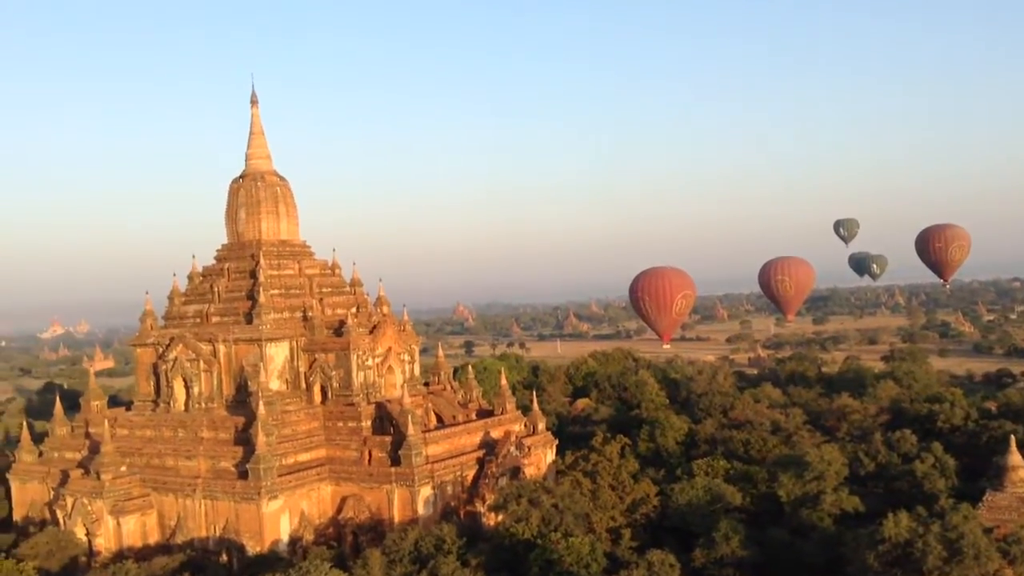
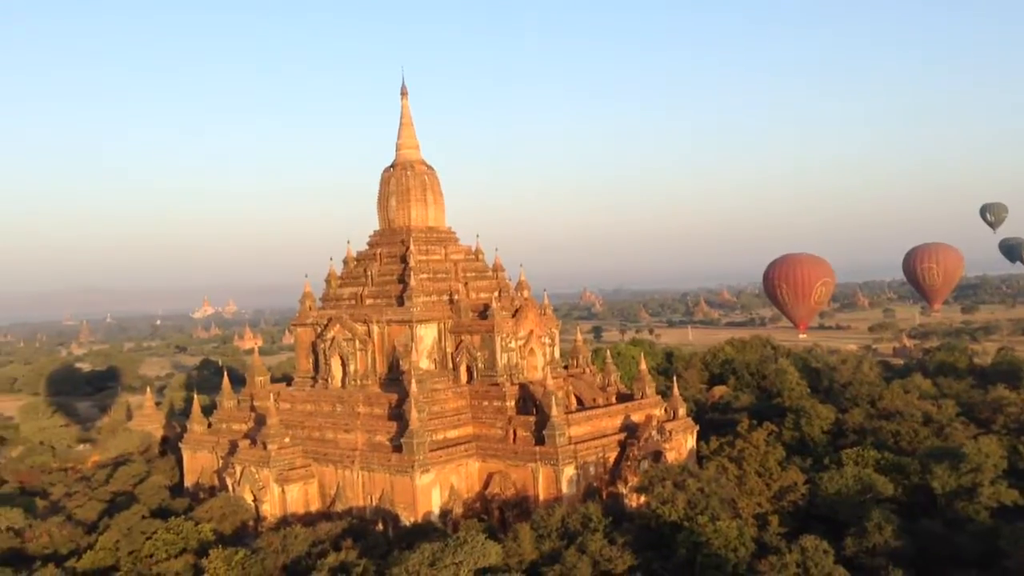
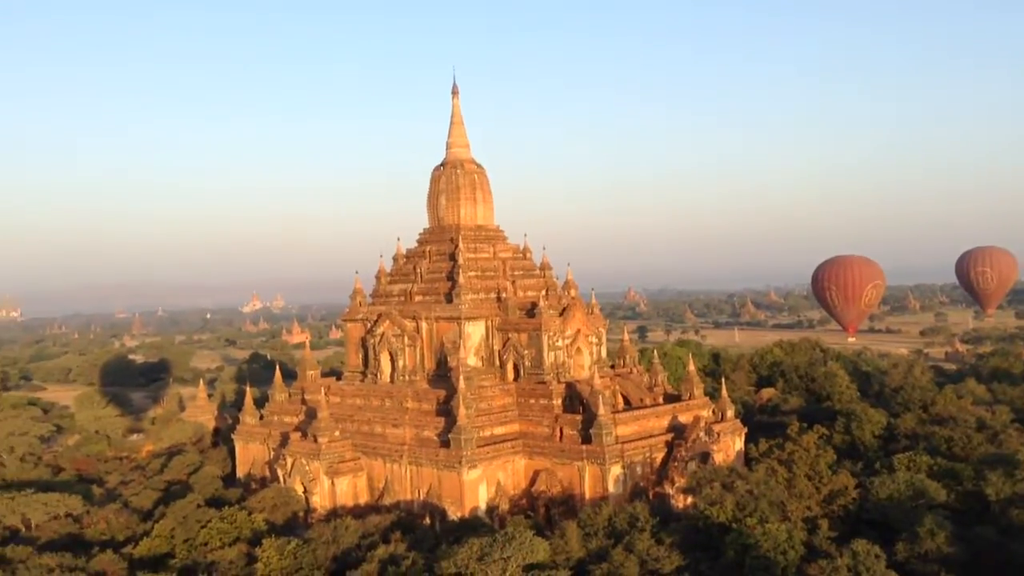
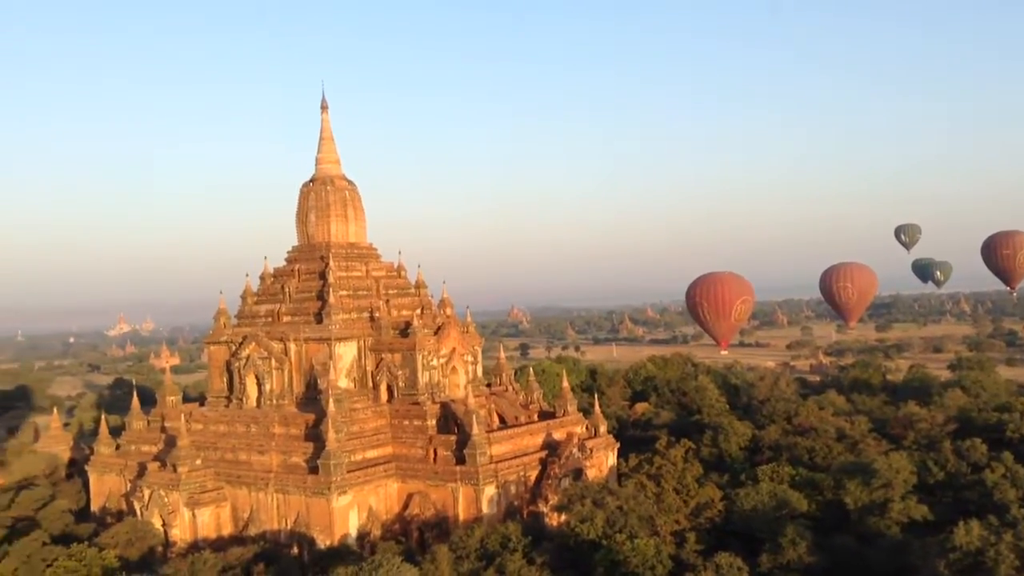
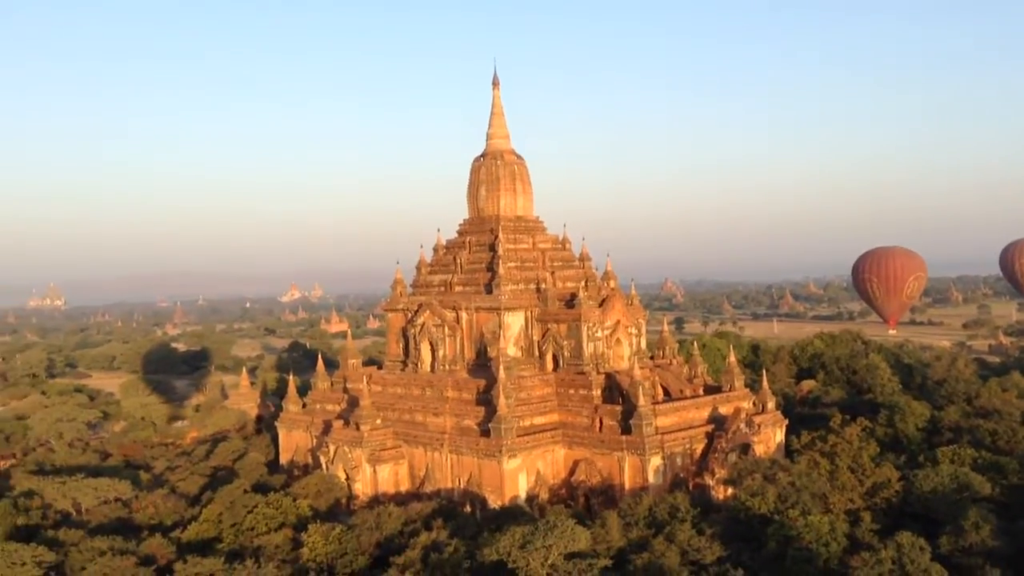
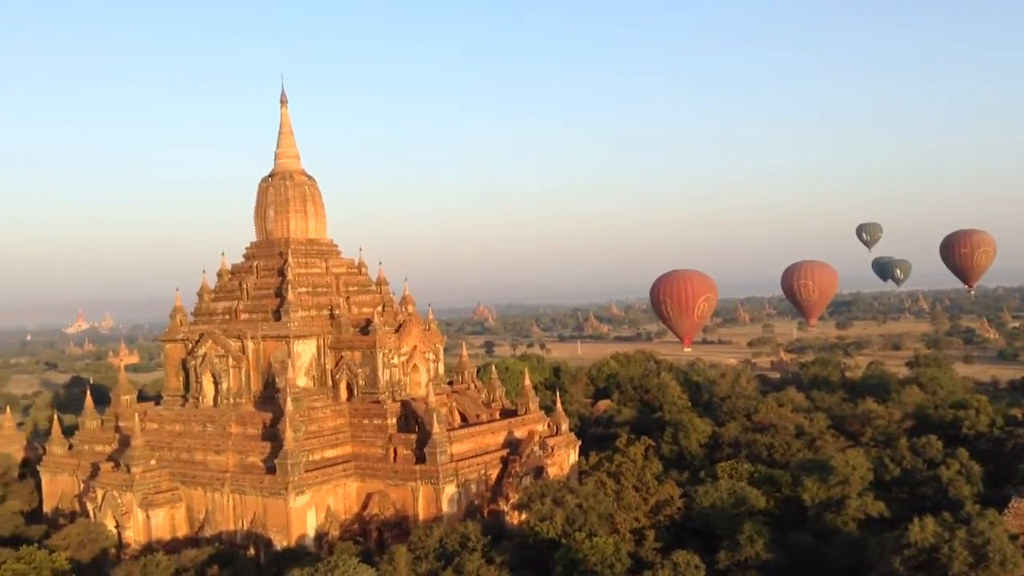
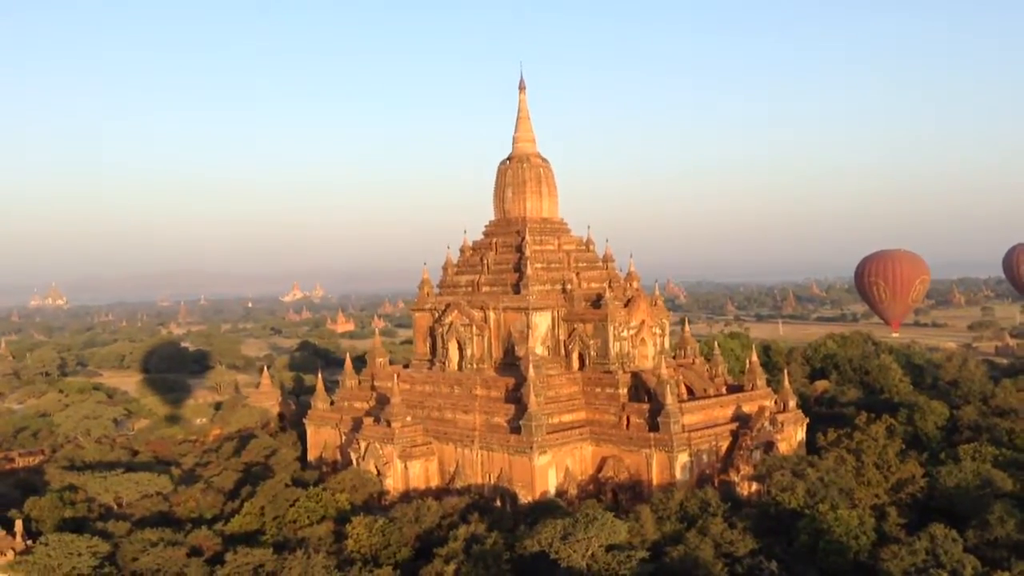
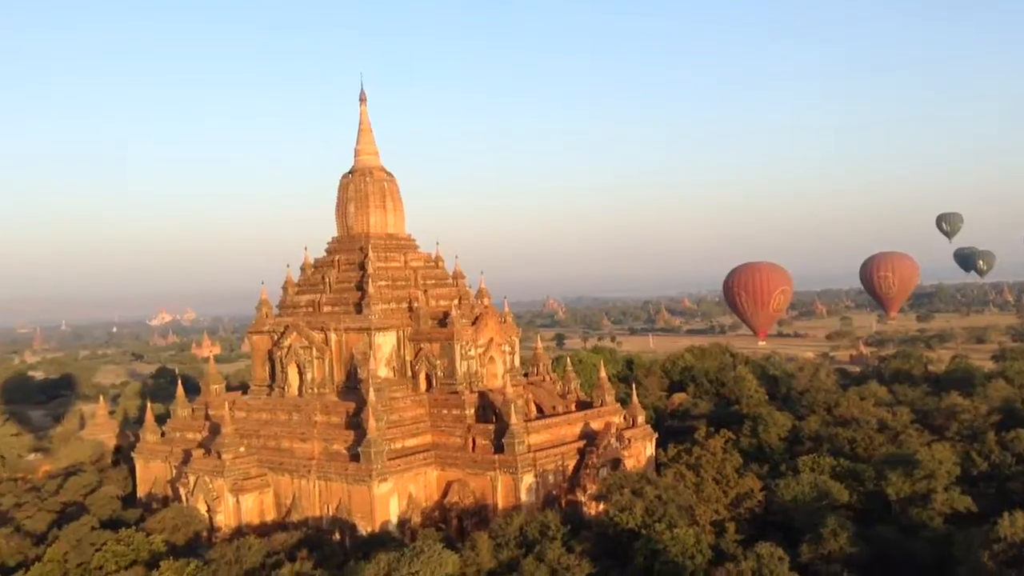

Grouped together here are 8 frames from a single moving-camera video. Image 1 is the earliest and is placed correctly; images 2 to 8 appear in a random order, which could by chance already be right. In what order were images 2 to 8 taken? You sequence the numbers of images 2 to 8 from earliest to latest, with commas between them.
6, 4, 8, 2, 3, 5, 7
